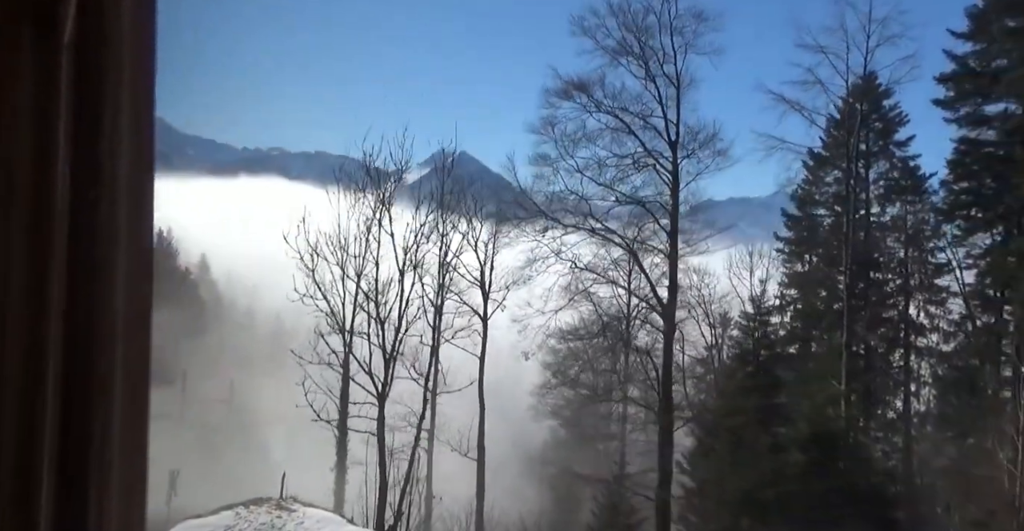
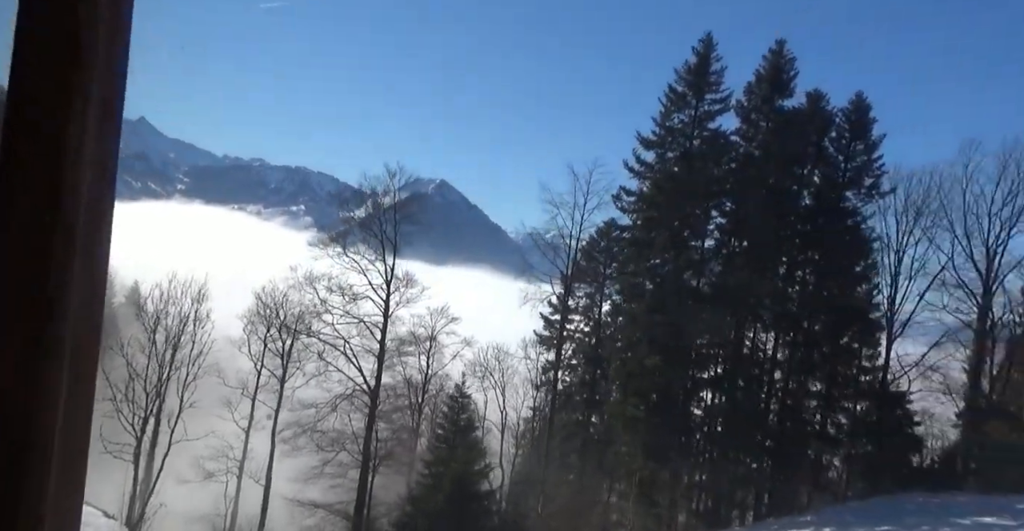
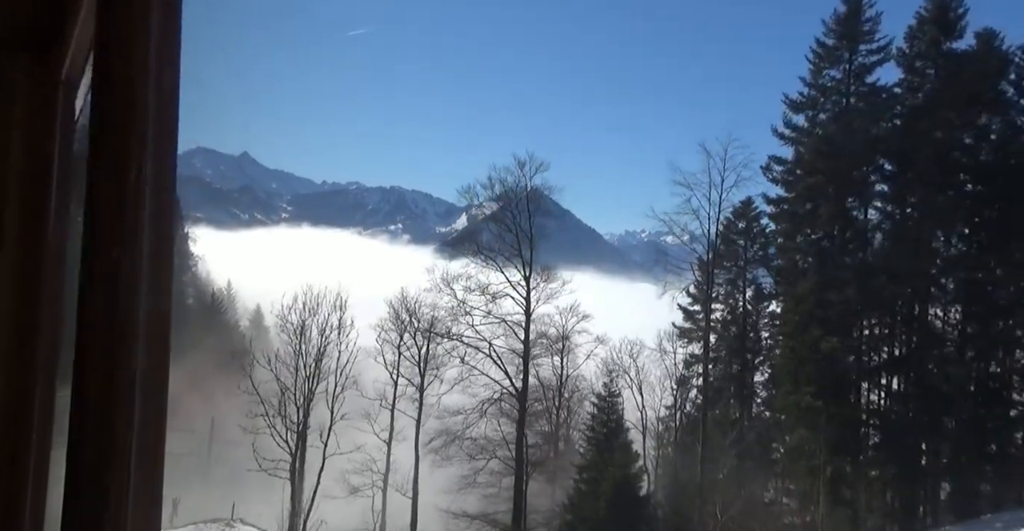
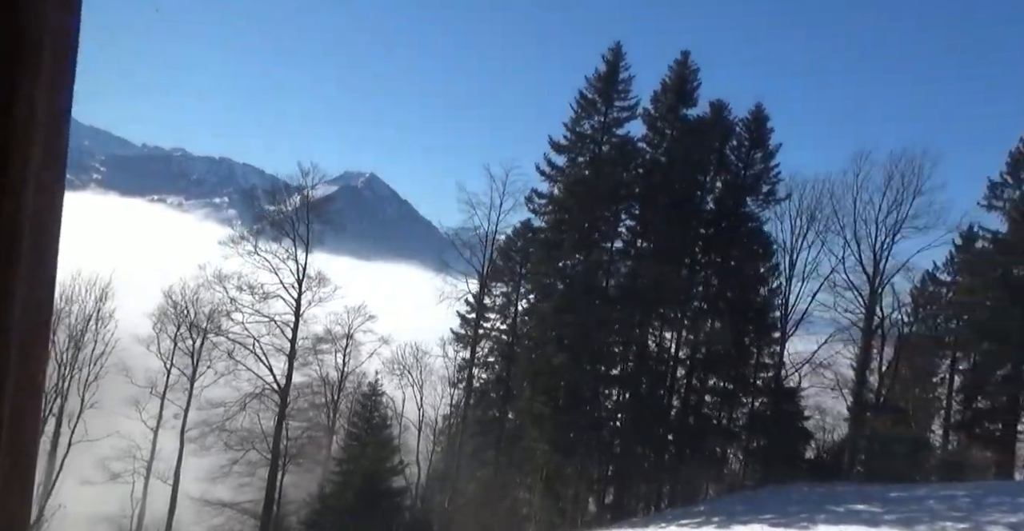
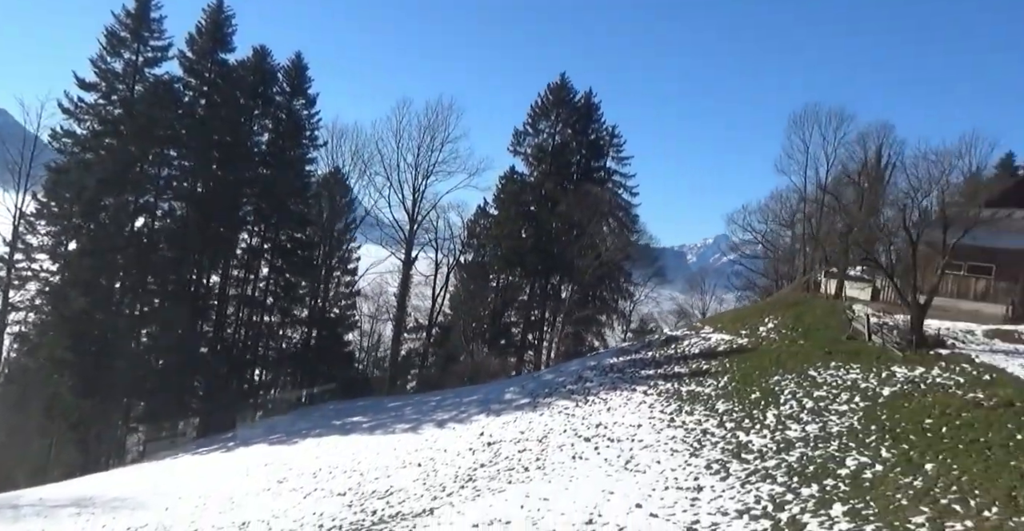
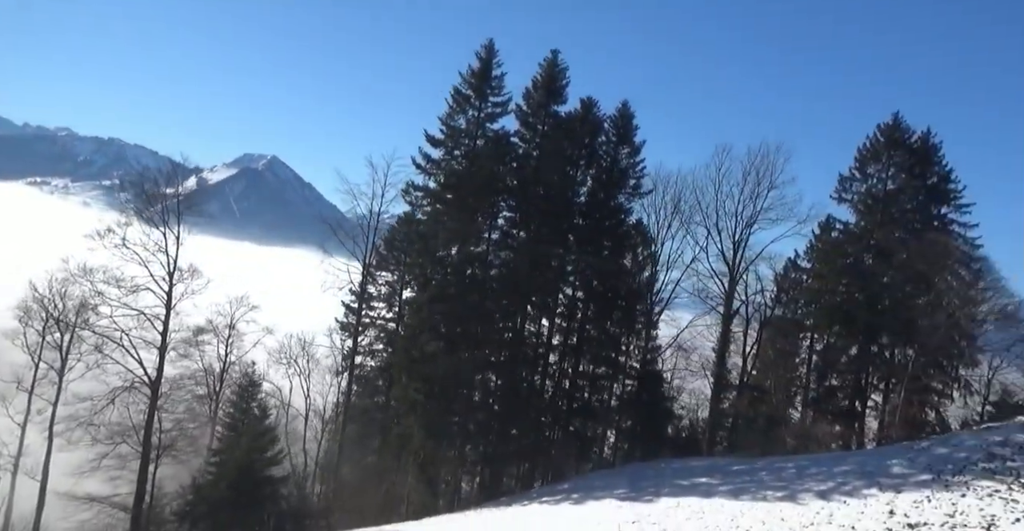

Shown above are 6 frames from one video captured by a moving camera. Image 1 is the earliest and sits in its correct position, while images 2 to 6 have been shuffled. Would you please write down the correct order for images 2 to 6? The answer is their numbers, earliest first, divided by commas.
3, 2, 4, 6, 5
